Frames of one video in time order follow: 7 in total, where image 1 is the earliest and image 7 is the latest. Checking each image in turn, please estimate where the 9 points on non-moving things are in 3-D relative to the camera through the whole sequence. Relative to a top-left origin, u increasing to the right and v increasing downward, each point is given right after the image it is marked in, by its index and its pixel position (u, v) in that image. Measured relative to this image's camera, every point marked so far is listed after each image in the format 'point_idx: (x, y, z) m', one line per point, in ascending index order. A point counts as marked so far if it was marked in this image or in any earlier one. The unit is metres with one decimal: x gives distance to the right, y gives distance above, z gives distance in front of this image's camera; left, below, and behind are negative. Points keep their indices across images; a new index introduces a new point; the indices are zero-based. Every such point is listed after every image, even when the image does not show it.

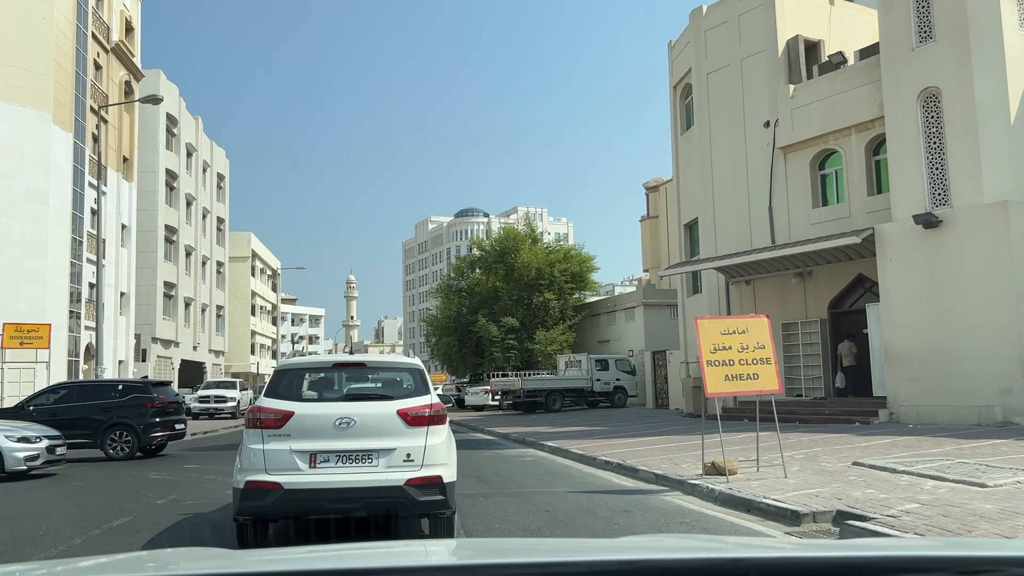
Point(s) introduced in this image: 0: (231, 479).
0: (-4.3, -2.9, +12.9) m
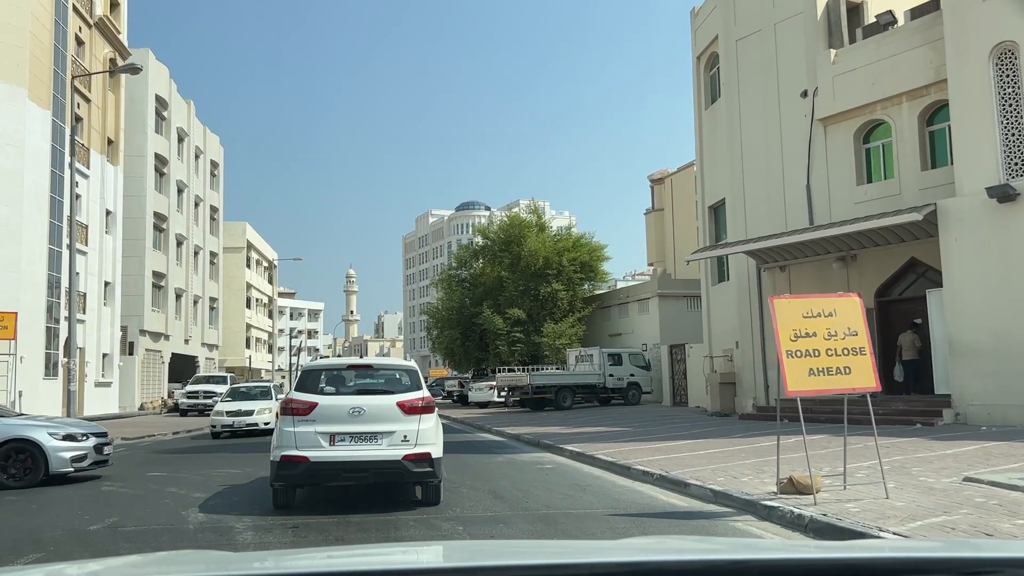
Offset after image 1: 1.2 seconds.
0: (-4.0, -2.6, +10.7) m
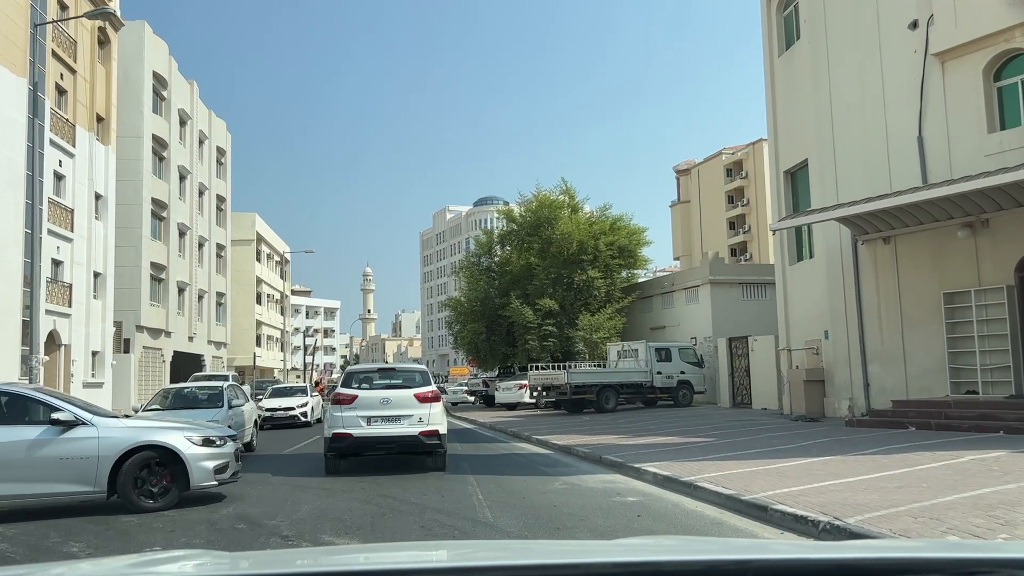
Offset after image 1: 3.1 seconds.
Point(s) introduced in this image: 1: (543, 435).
0: (-3.3, -2.2, +6.9) m
1: (+0.7, -3.3, +19.6) m
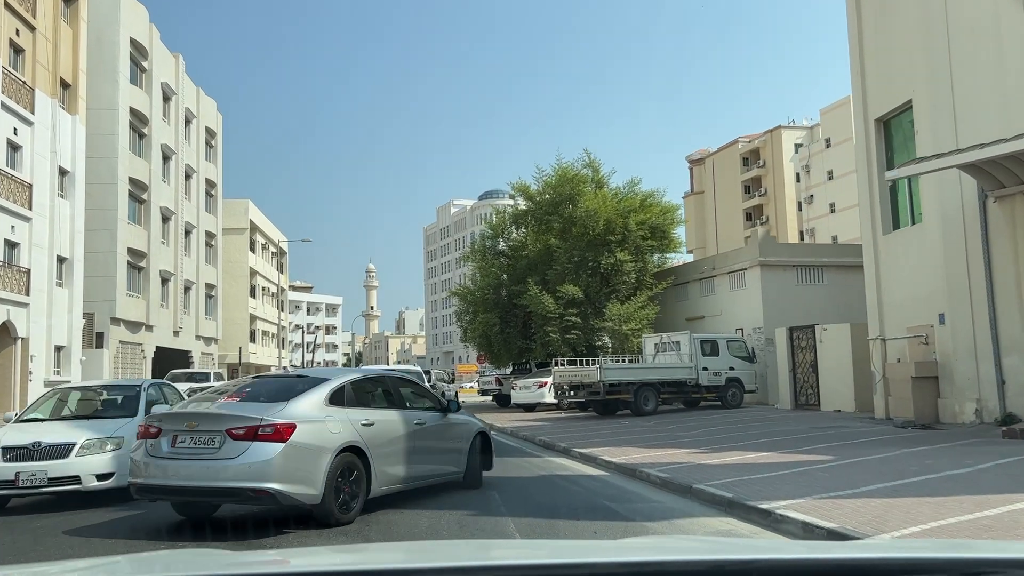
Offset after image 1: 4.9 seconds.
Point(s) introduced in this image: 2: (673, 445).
0: (-2.8, -1.7, +3.0) m
1: (+1.2, -2.8, +15.6) m
2: (+2.7, -2.7, +14.7) m
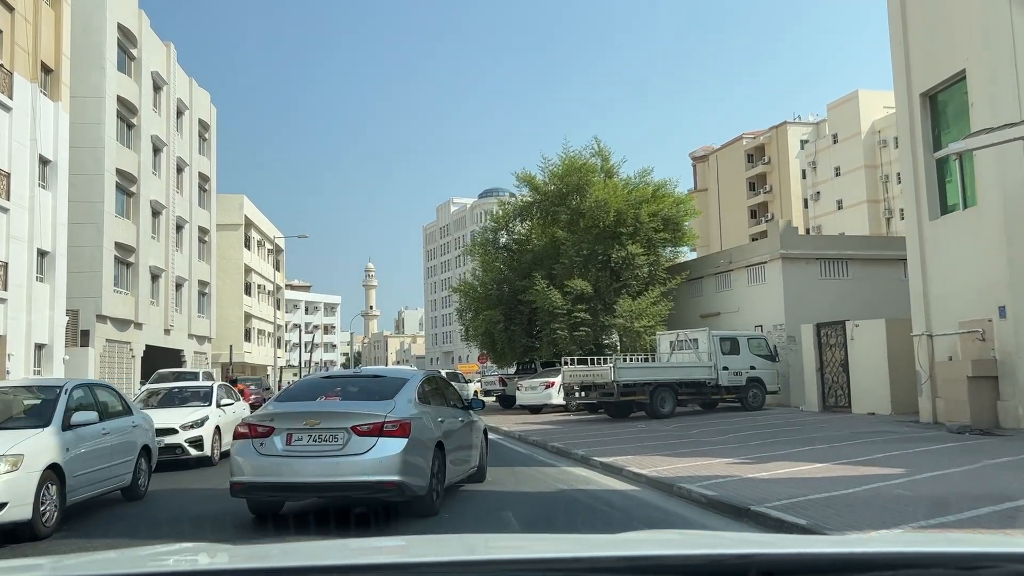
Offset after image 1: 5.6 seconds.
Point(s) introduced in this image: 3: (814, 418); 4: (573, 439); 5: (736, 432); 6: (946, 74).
0: (-2.6, -1.5, +1.4) m
1: (+1.4, -2.7, +14.0) m
2: (+2.9, -2.5, +13.1) m
3: (+7.1, -3.0, +19.6) m
4: (+1.2, -3.0, +16.5) m
5: (+4.4, -2.8, +16.6) m
6: (+7.7, +3.8, +15.1) m
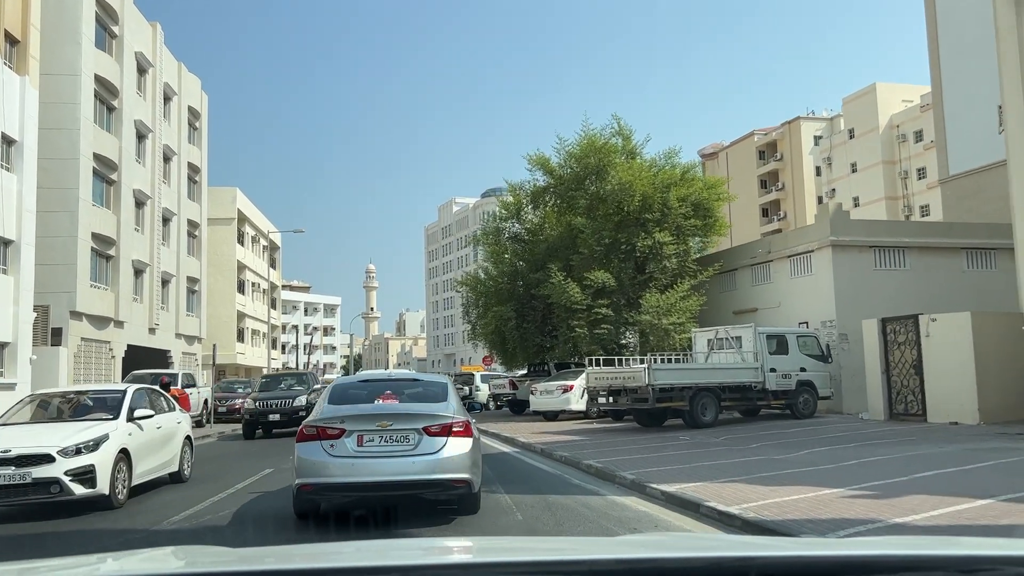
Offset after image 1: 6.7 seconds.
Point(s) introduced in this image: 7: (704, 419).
0: (-2.3, -1.2, -1.4) m
1: (+1.8, -2.4, +11.2) m
2: (+3.3, -2.3, +10.3) m
3: (+7.5, -2.8, +16.8) m
4: (+1.6, -2.7, +13.7) m
5: (+4.8, -2.6, +13.7) m
6: (+8.1, +4.1, +12.2) m
7: (+4.2, -2.8, +18.4) m
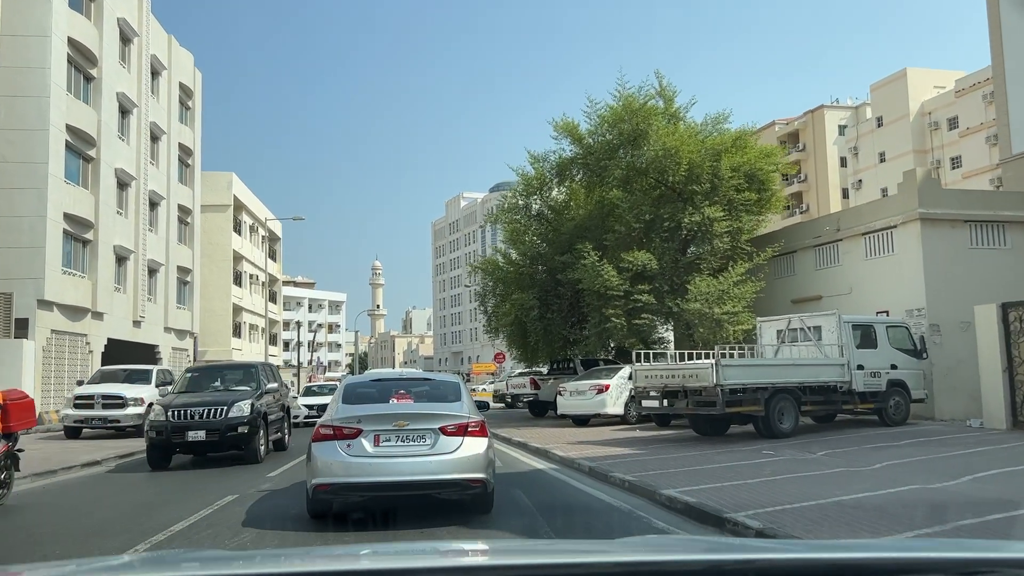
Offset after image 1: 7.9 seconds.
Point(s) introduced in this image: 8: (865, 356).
0: (-1.9, -0.8, -4.9) m
1: (+2.3, -2.0, +7.7) m
2: (+3.8, -1.9, +6.8) m
3: (+8.0, -2.4, +13.2) m
4: (+2.1, -2.3, +10.2) m
5: (+5.3, -2.2, +10.2) m
6: (+8.7, +4.5, +8.7) m
7: (+4.7, -2.4, +14.9) m
8: (+6.7, -1.3, +16.2) m
